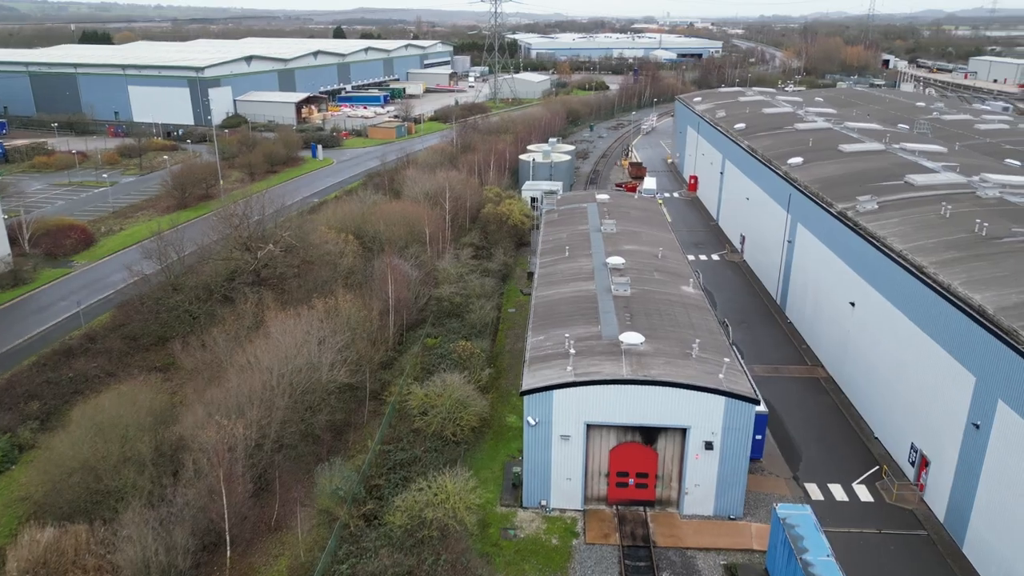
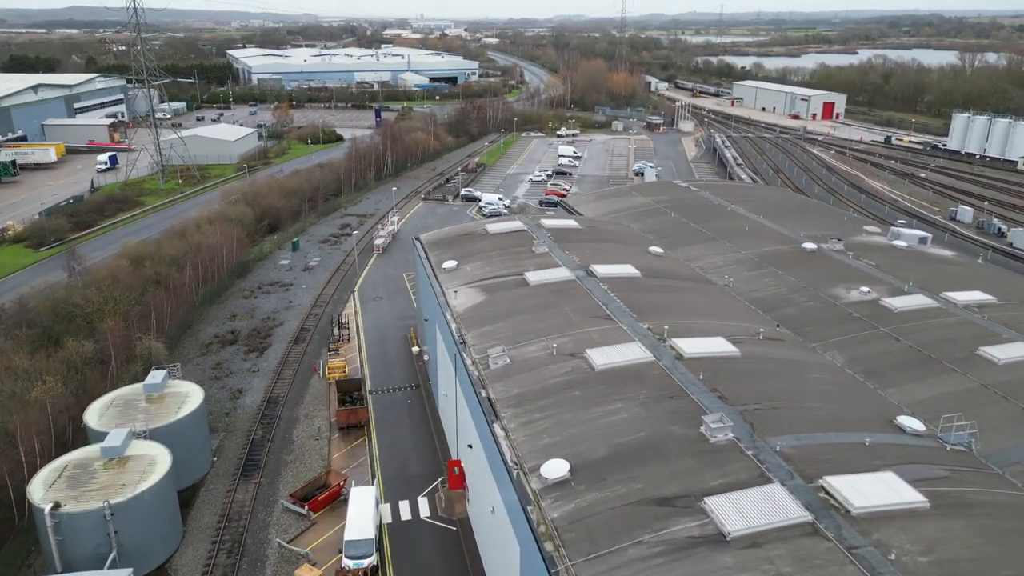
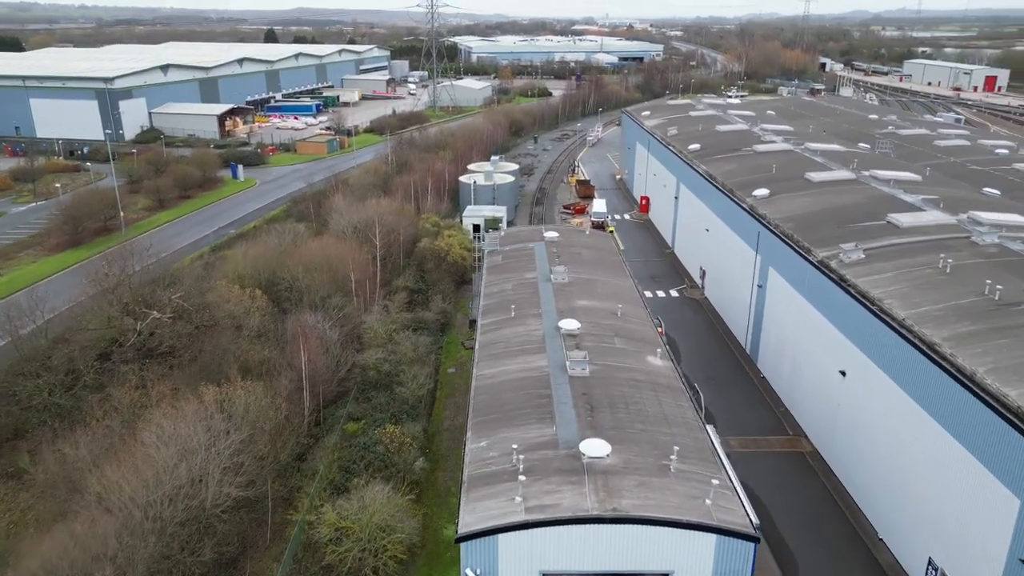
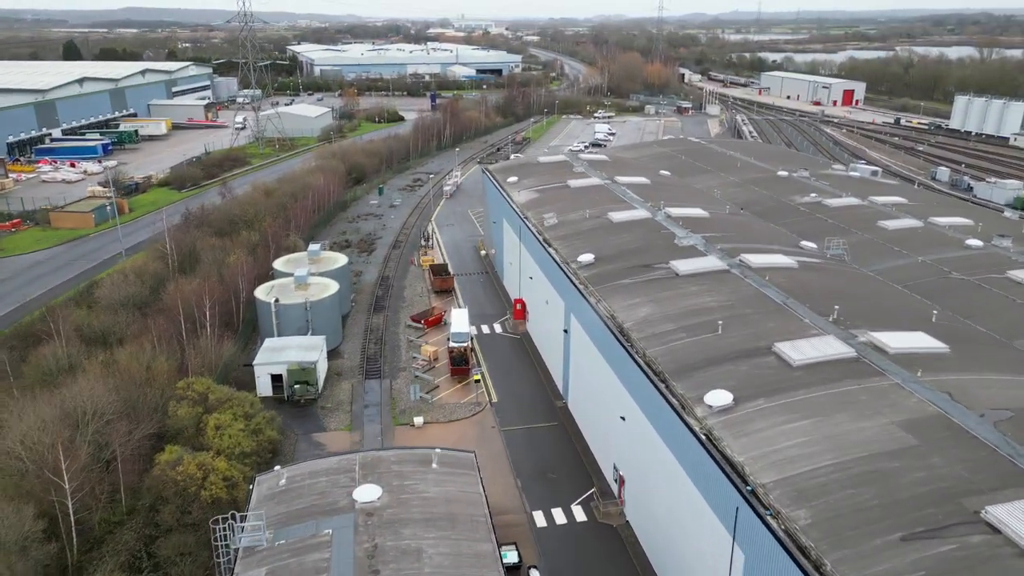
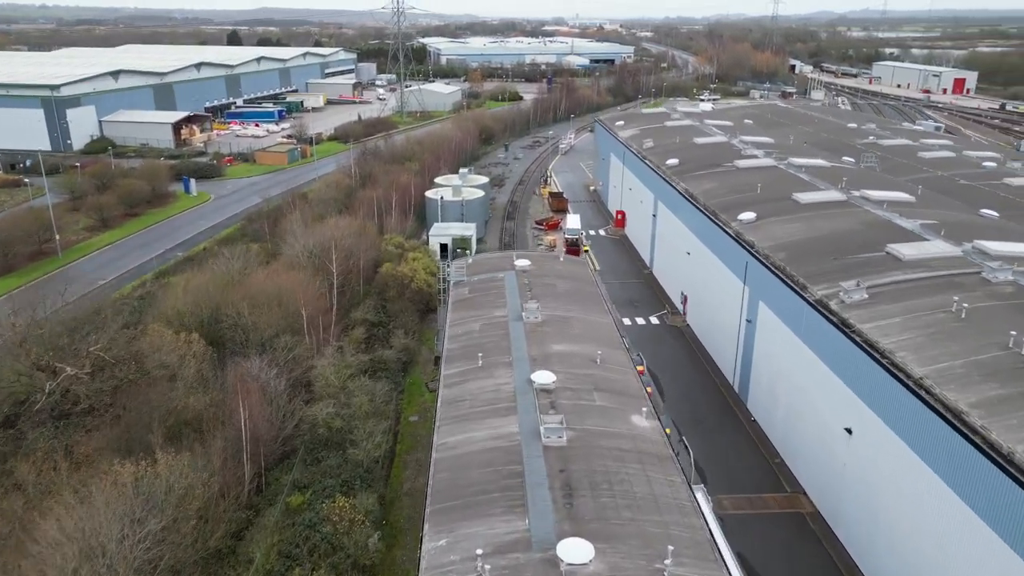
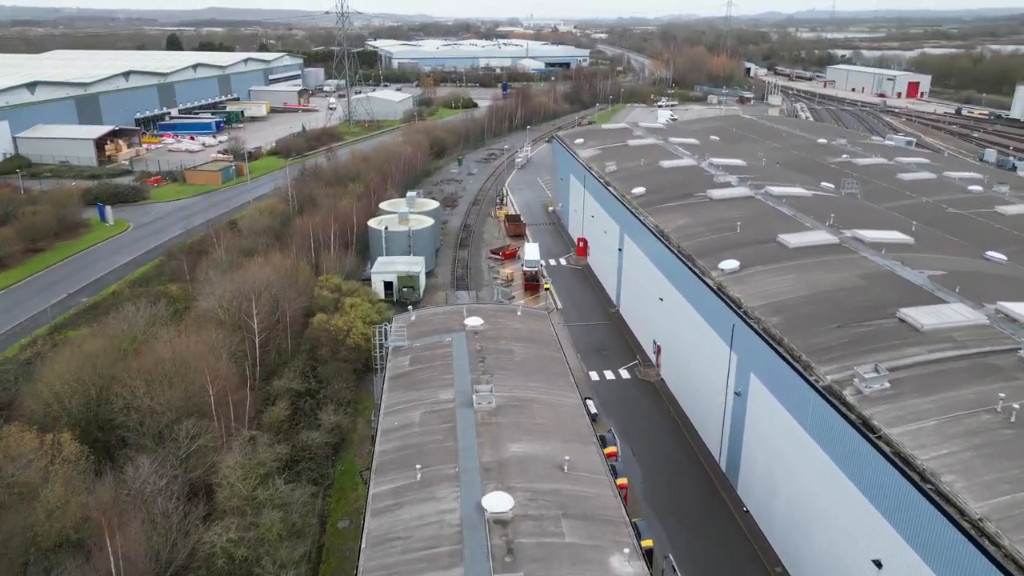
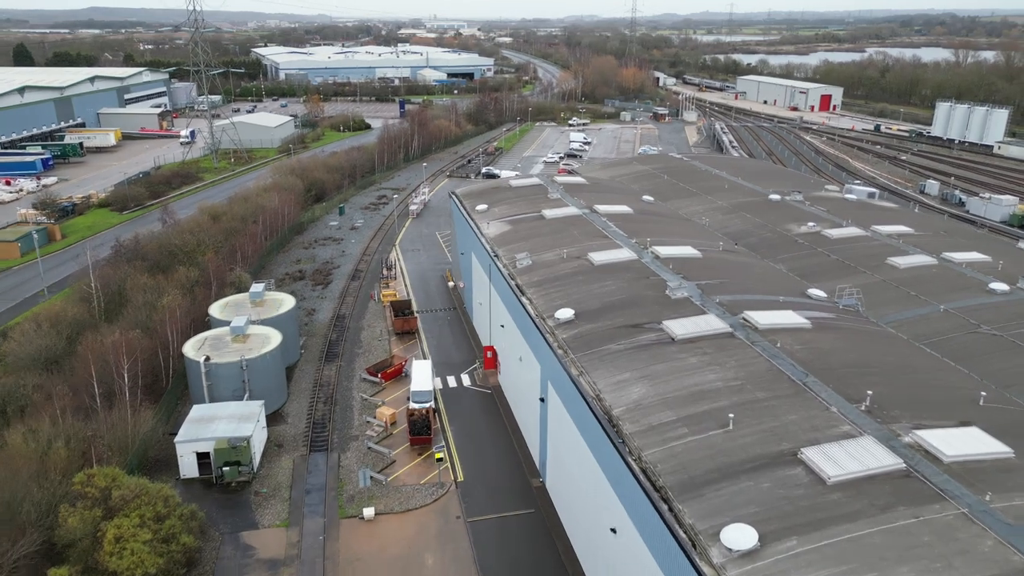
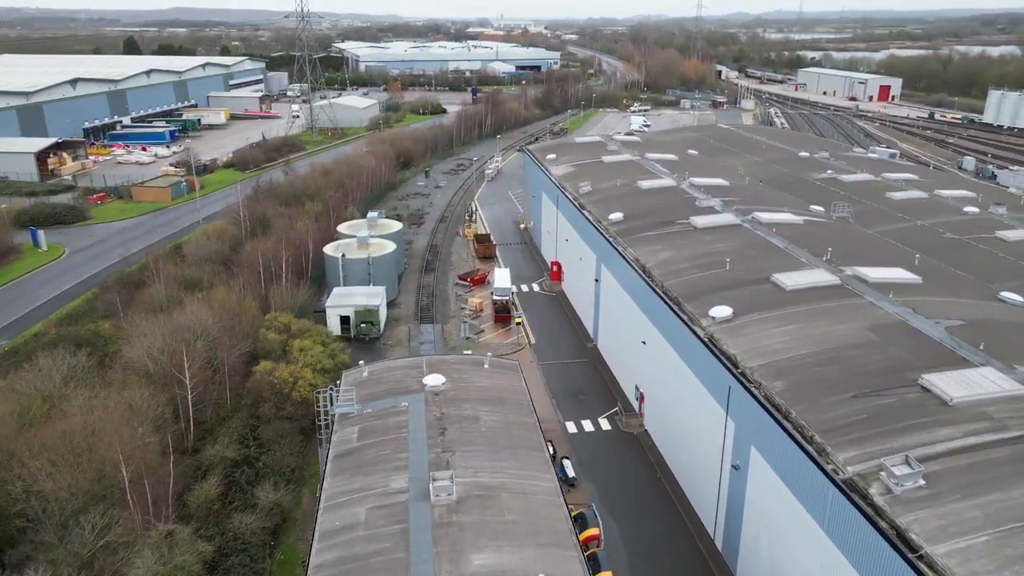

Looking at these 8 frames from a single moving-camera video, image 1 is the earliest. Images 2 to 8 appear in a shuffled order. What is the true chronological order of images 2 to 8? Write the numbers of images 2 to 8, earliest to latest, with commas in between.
3, 5, 6, 8, 4, 7, 2
